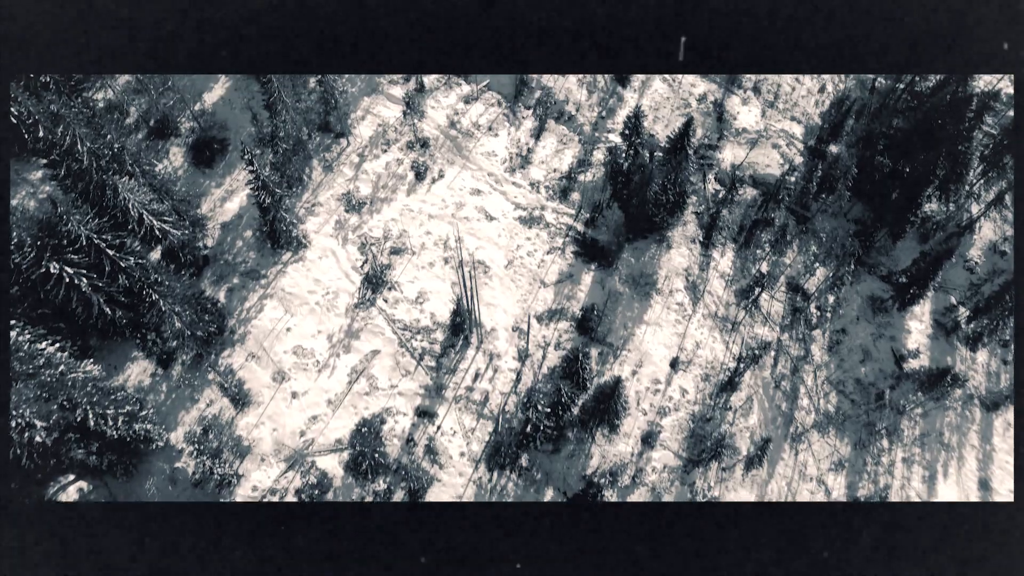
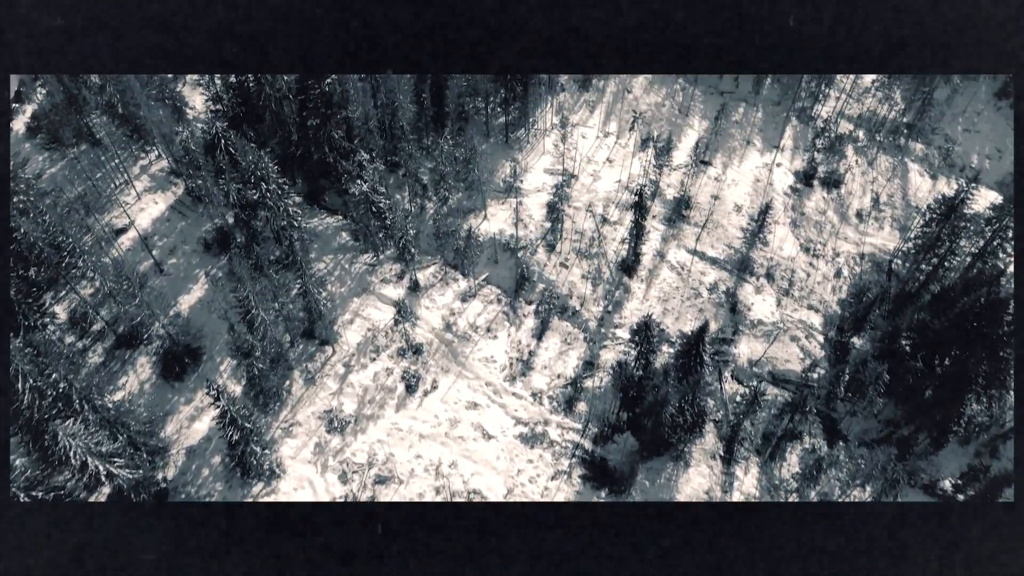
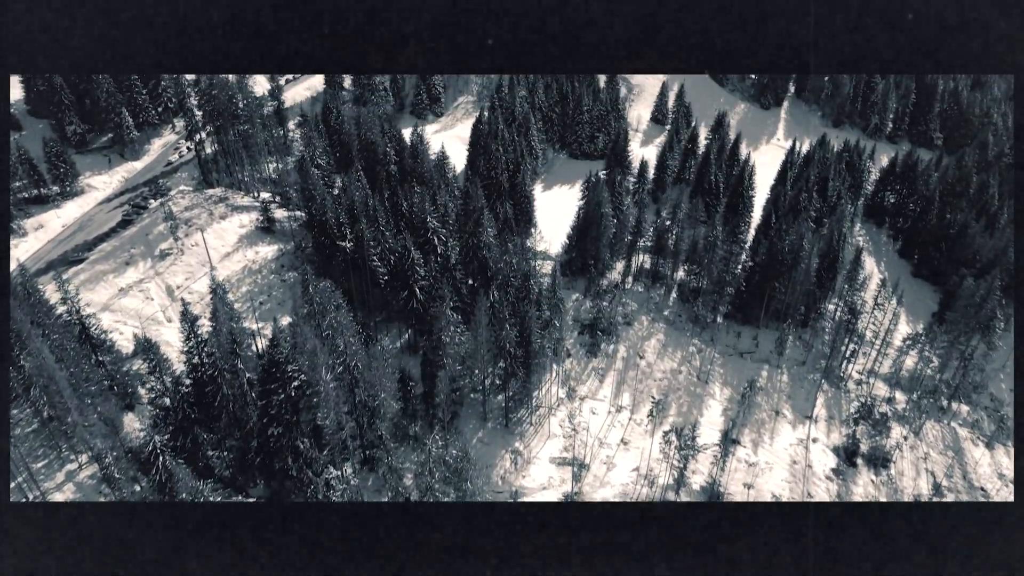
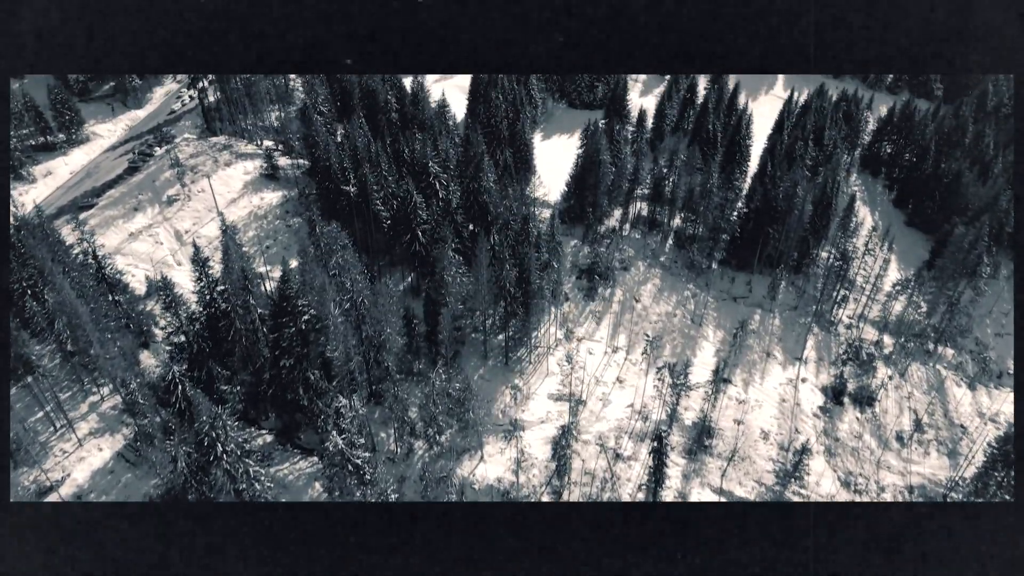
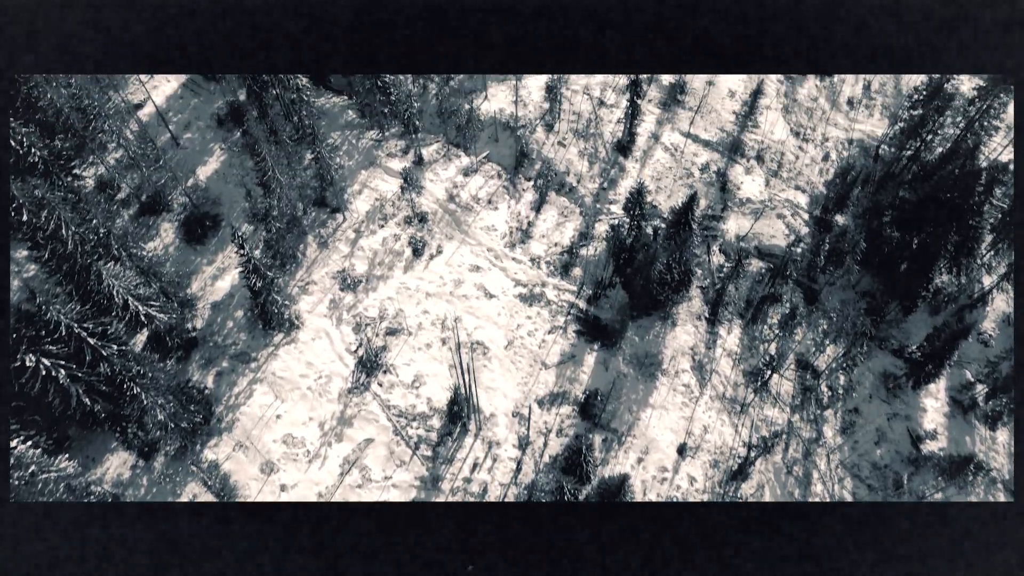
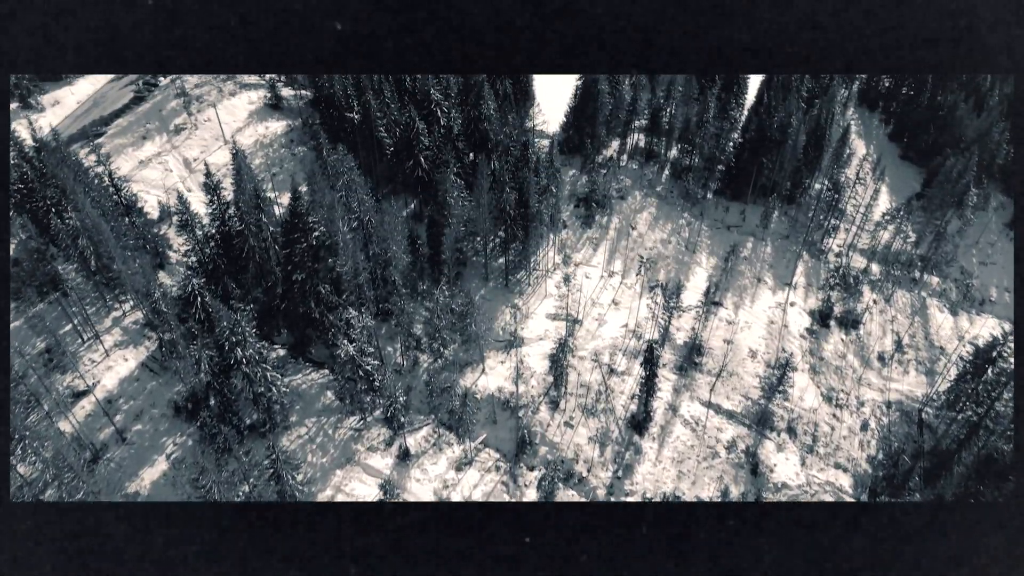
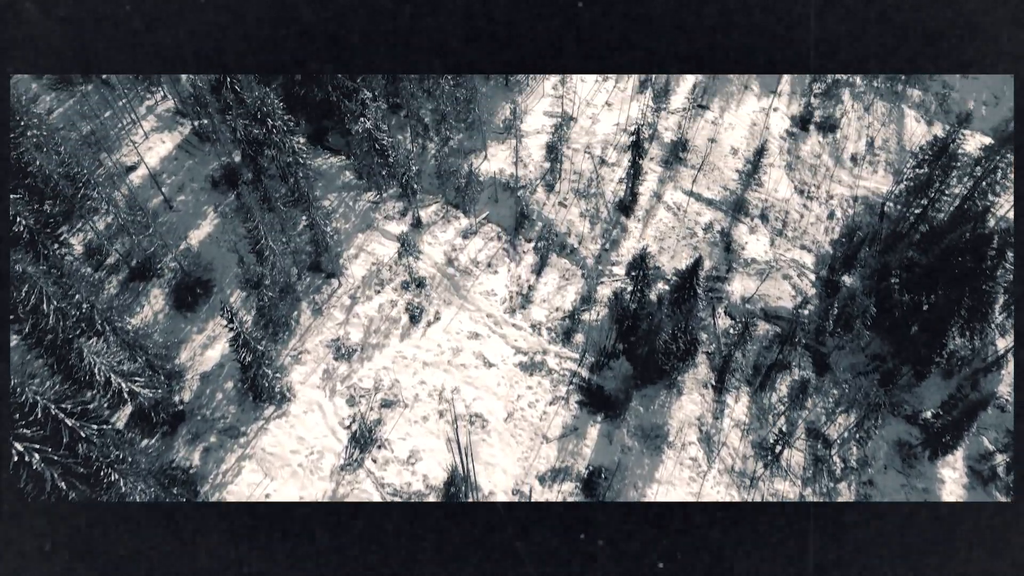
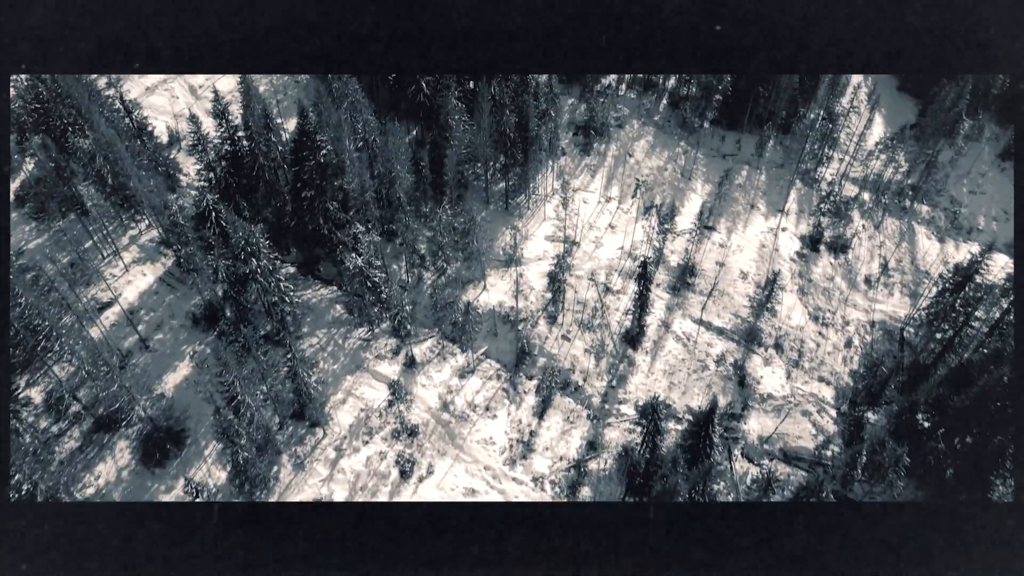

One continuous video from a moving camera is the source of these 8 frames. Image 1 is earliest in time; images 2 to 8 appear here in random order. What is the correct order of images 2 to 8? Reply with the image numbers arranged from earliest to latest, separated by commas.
5, 7, 2, 8, 6, 4, 3
